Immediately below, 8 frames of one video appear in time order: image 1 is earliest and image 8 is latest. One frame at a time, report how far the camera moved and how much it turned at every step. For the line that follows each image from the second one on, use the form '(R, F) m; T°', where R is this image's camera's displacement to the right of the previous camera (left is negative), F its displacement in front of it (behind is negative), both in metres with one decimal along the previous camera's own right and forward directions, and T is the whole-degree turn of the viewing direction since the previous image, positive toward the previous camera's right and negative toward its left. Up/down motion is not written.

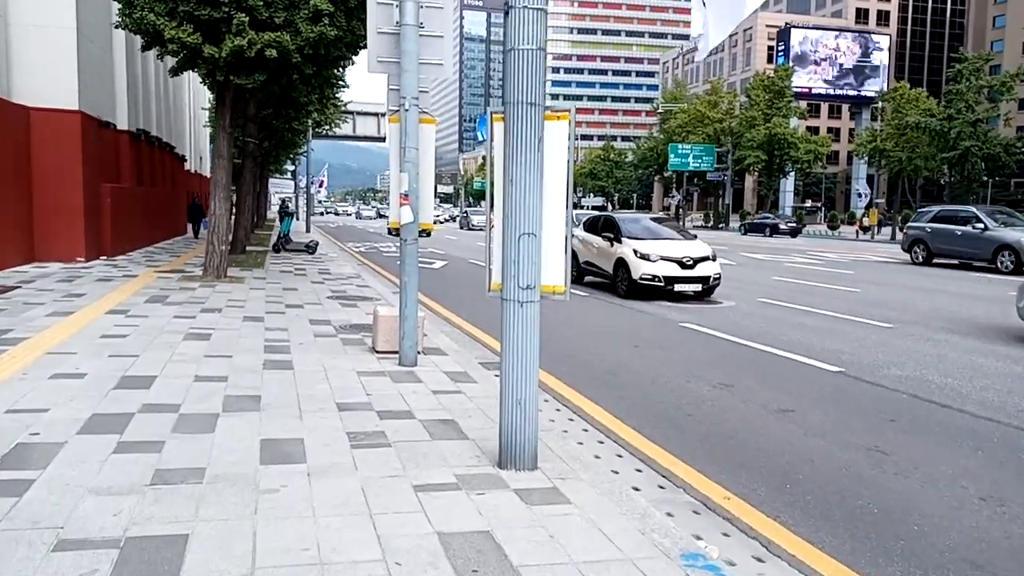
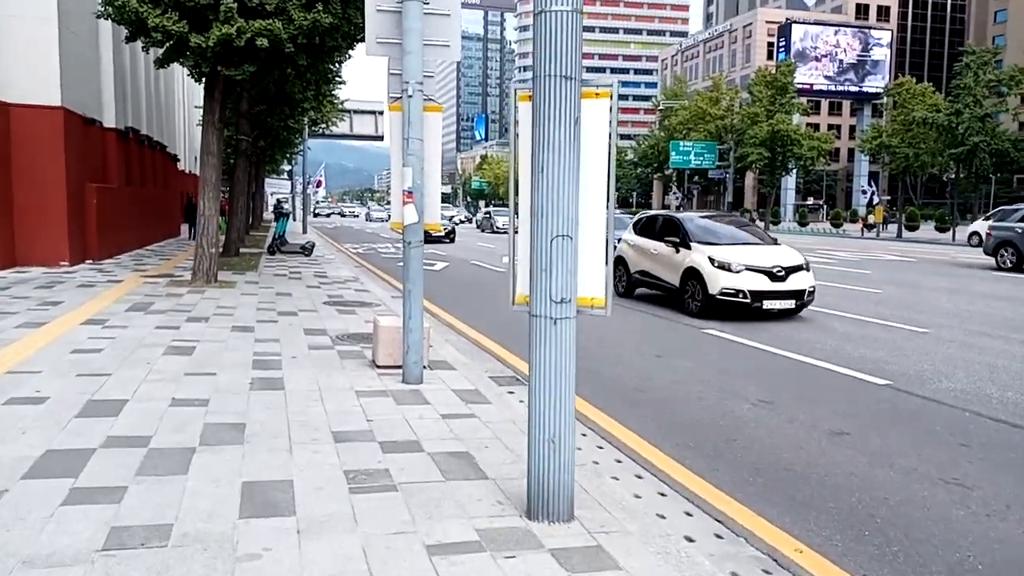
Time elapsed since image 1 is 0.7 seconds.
(-0.2, +0.9) m; 0°
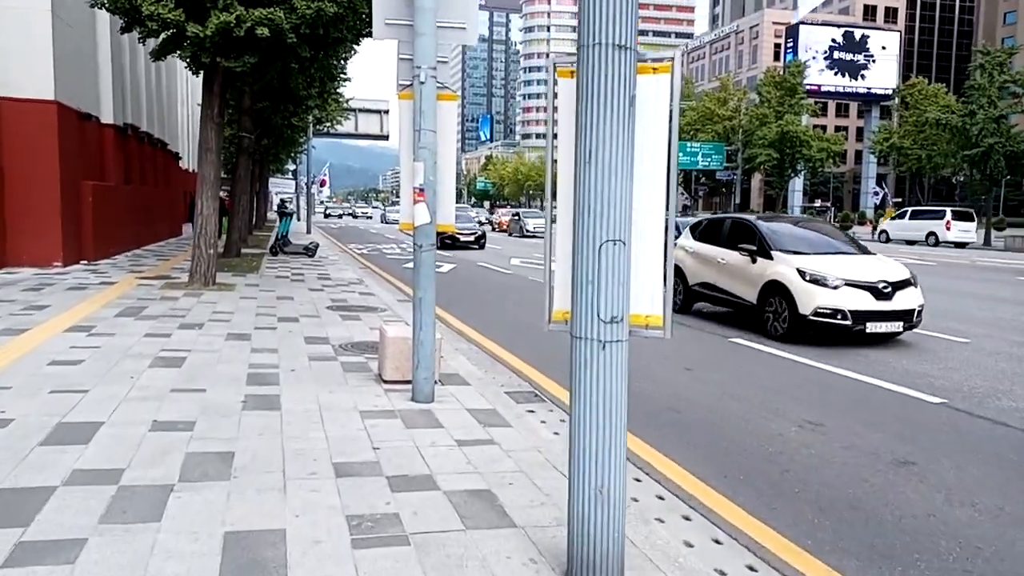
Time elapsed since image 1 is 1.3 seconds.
(-0.2, +0.7) m; 0°
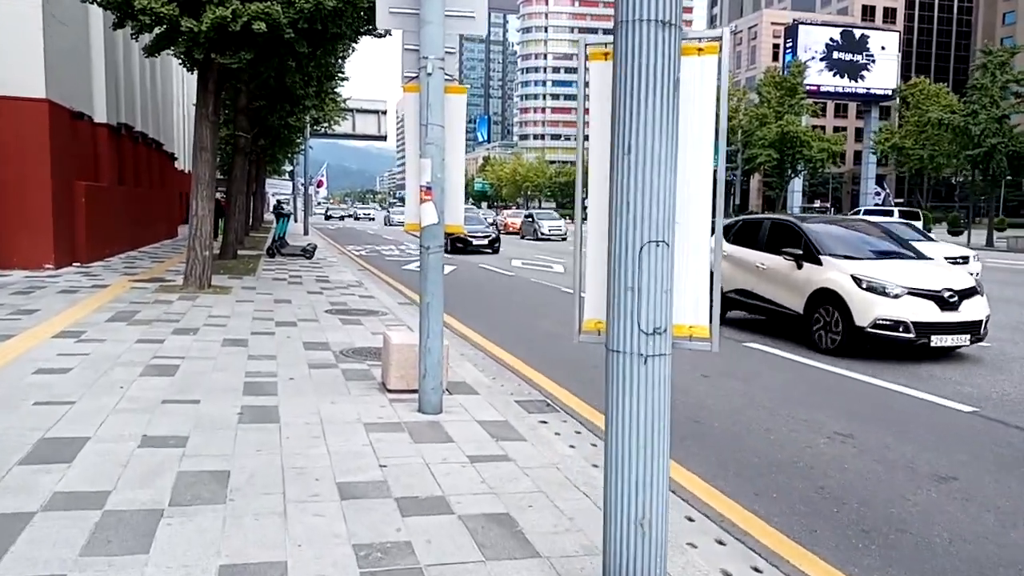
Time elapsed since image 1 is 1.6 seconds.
(-0.1, +0.4) m; 0°
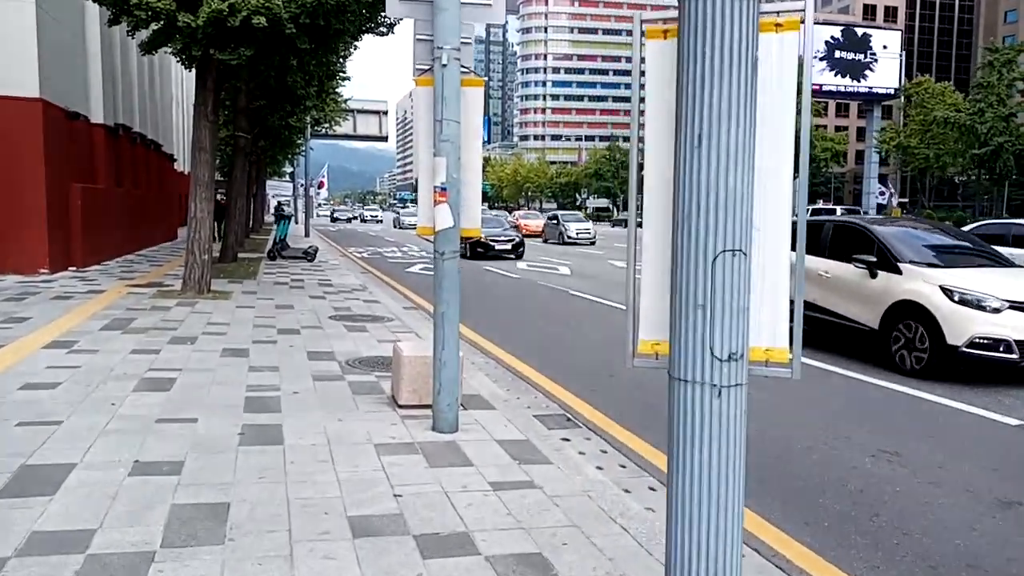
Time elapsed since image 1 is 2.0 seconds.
(-0.2, +0.5) m; 0°
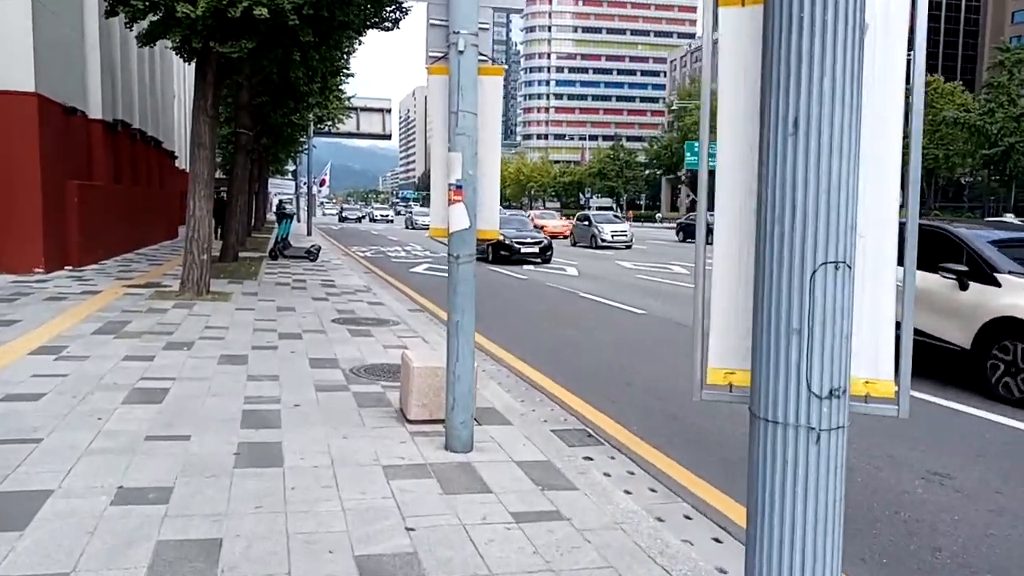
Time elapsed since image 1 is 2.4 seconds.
(-0.1, +0.5) m; 0°
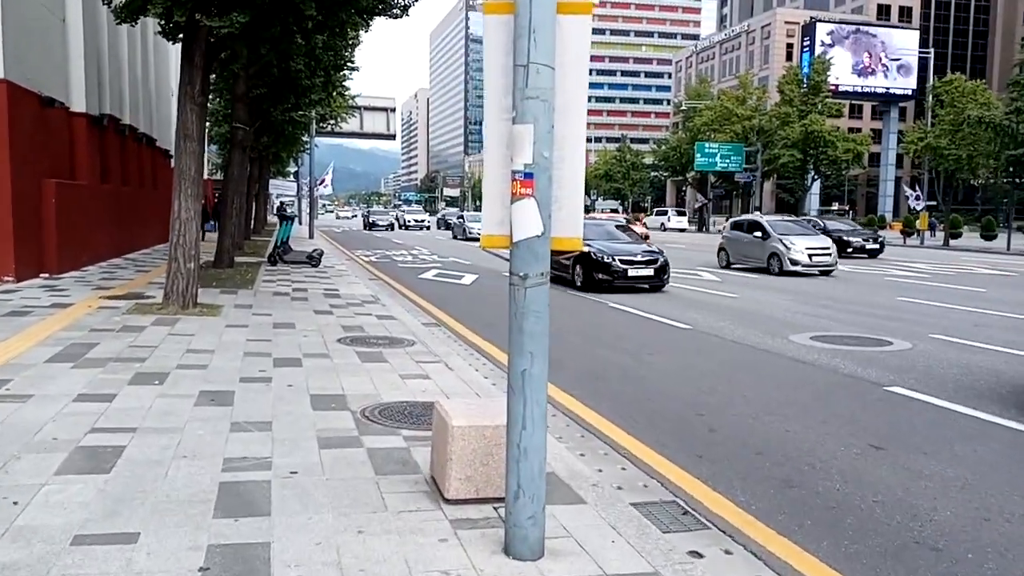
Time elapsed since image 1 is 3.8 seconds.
(-0.4, +1.6) m; 0°
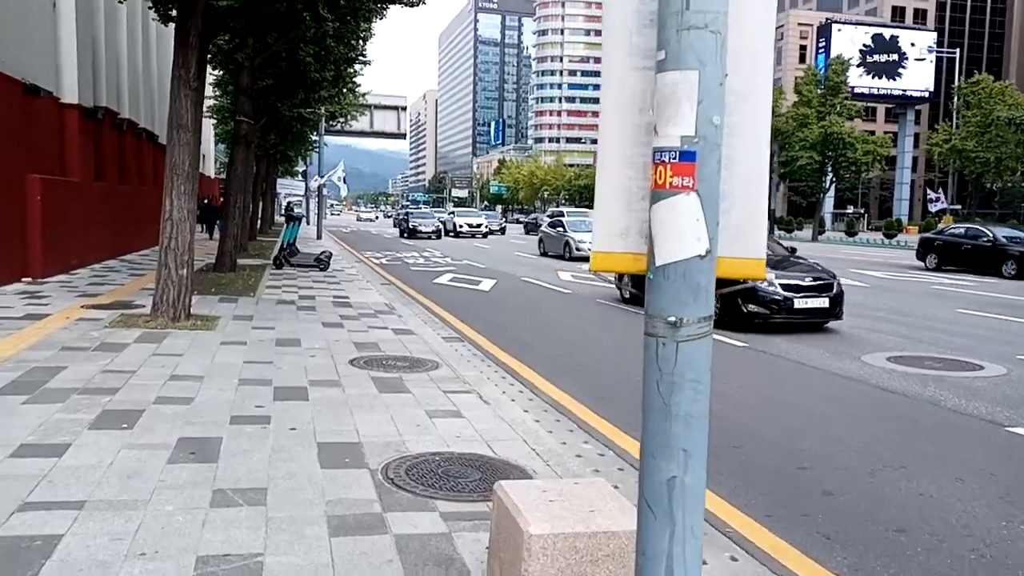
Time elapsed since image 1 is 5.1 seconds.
(-0.4, +1.4) m; -1°
